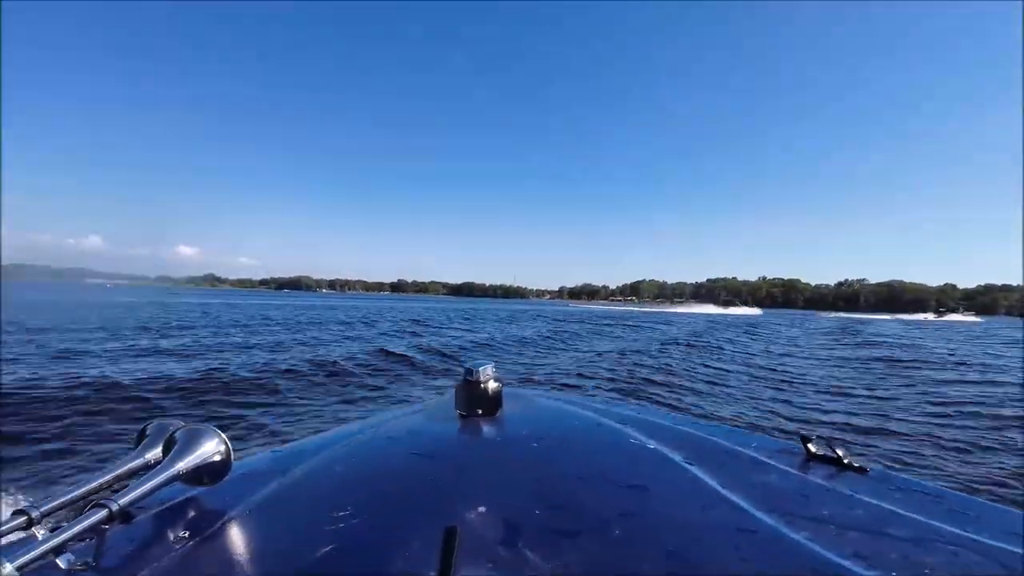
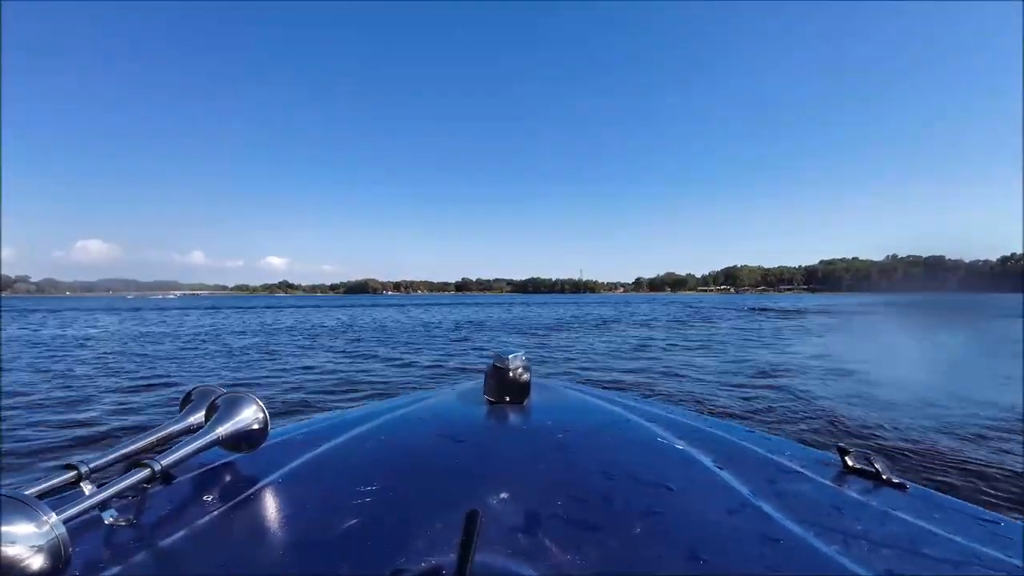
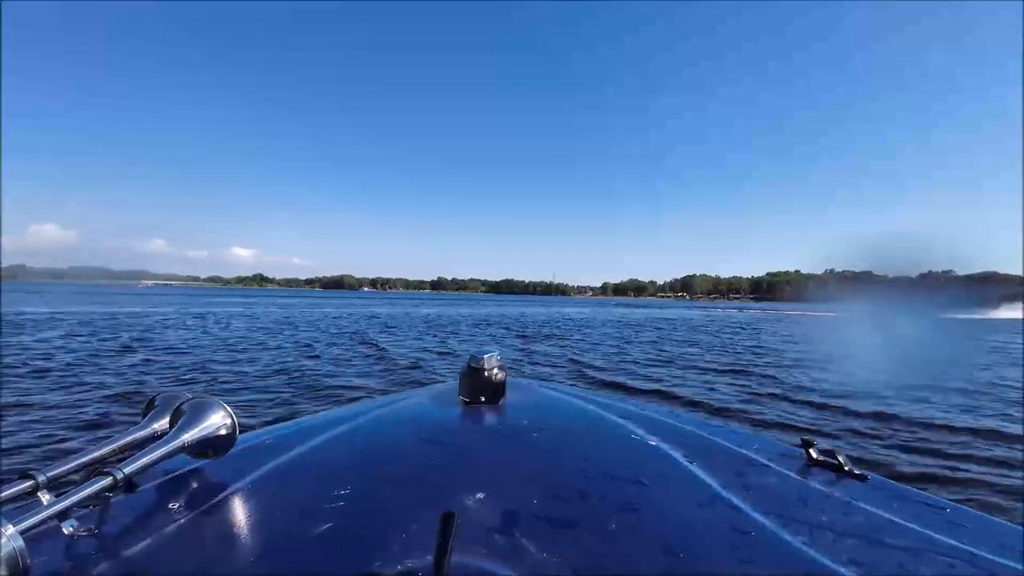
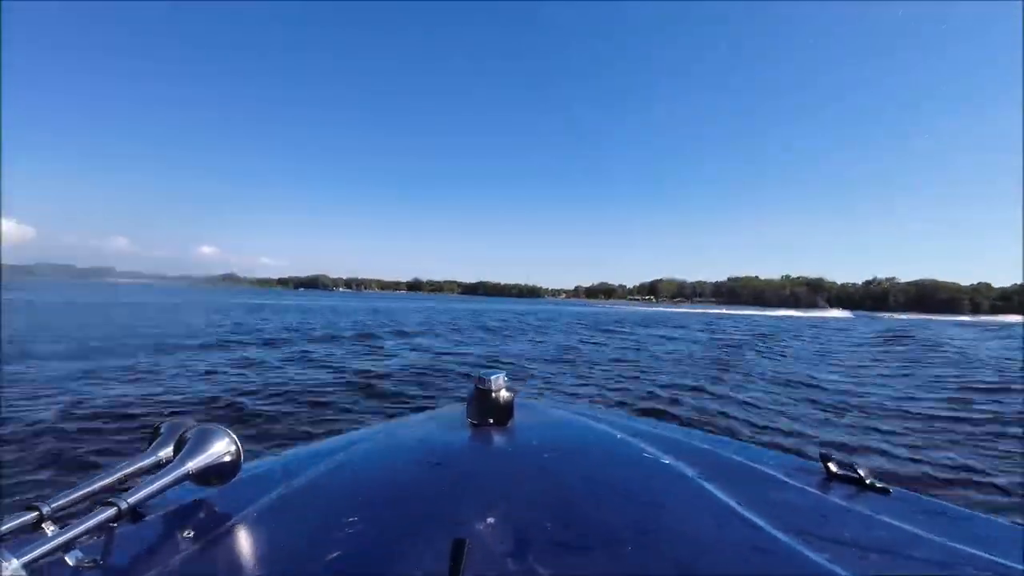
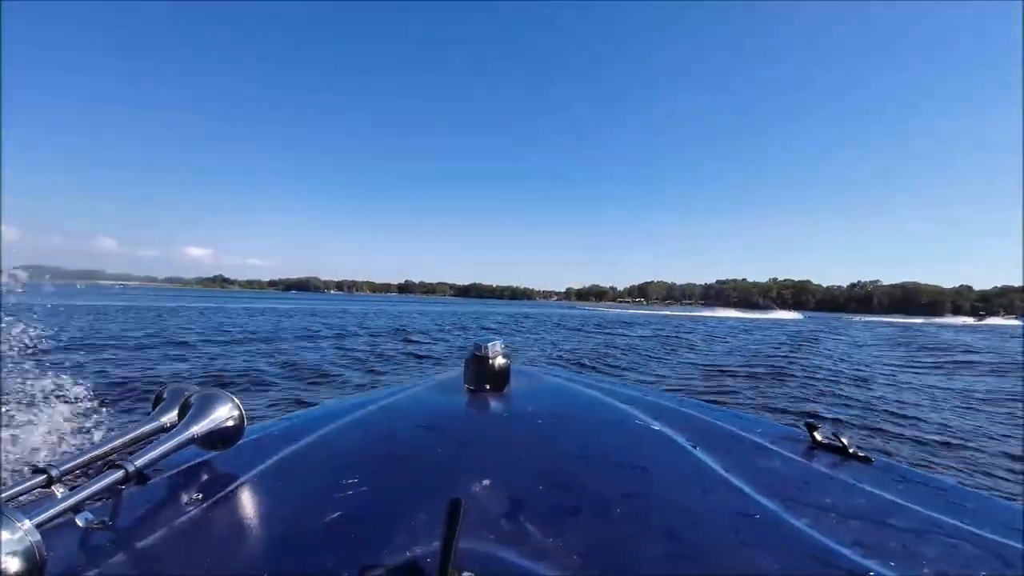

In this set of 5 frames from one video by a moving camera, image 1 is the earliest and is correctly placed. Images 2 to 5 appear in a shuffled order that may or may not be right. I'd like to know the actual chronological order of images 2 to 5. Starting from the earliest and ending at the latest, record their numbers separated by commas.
5, 4, 3, 2
